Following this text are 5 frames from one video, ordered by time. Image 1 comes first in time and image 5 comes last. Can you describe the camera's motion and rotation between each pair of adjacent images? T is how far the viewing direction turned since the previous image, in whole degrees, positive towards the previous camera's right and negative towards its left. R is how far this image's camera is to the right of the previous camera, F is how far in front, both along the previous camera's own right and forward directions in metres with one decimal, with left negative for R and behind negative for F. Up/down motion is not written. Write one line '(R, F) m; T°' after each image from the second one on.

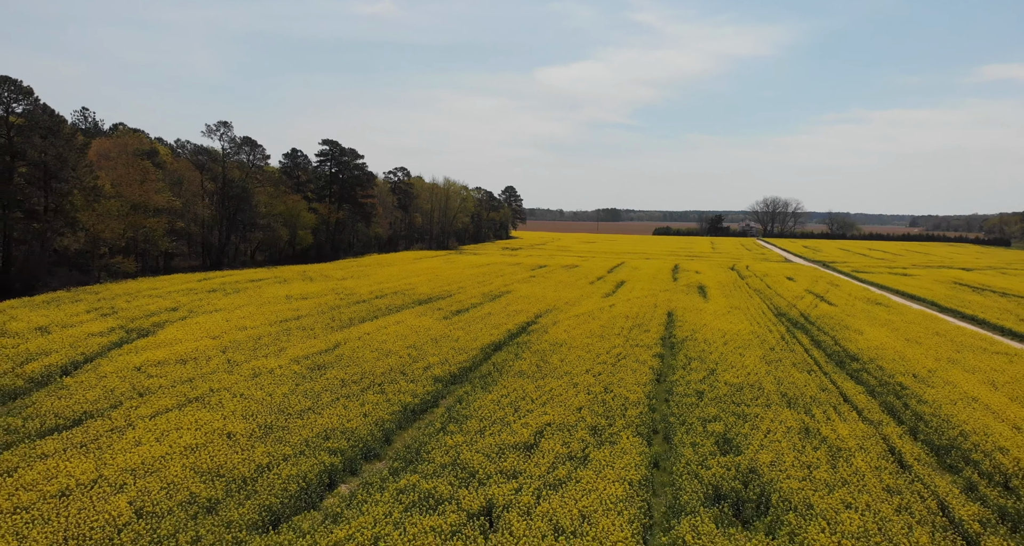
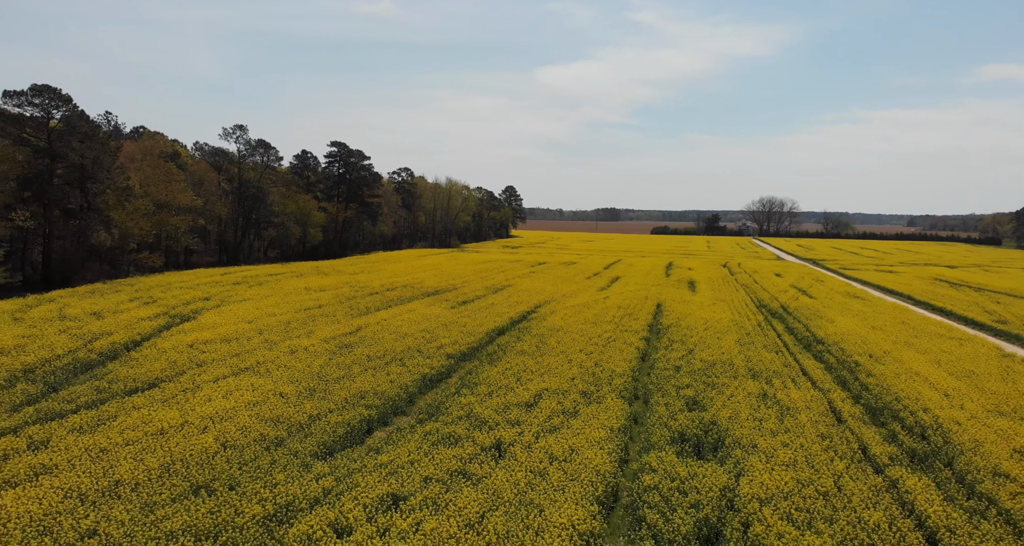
(-0.1, -2.8) m; 0°
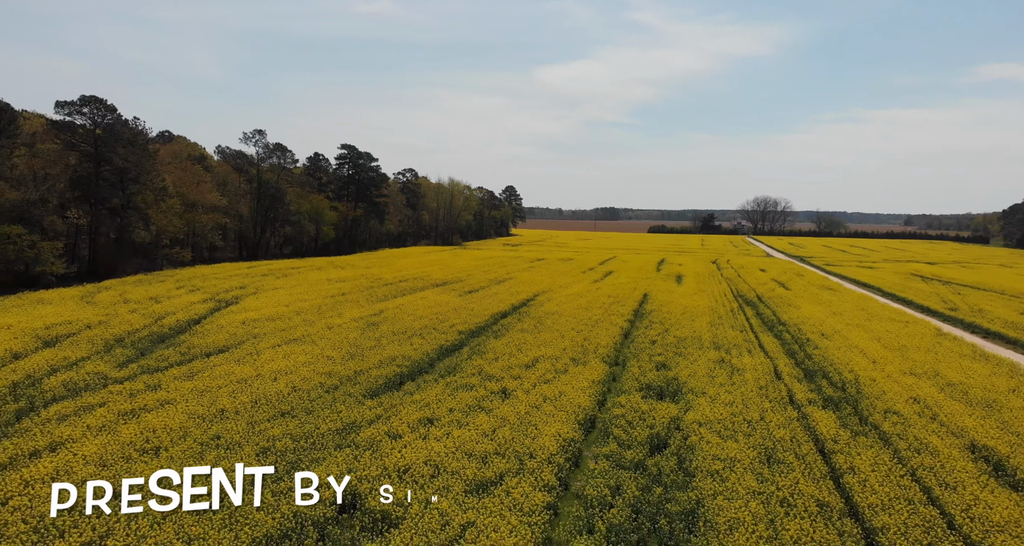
(-0.1, -3.9) m; 0°
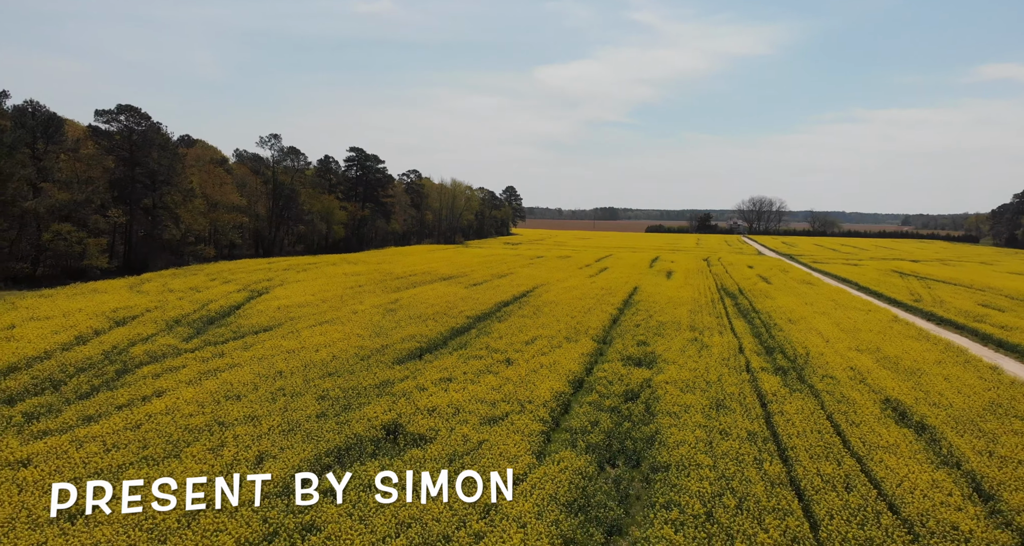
(-0.1, -3.5) m; 0°
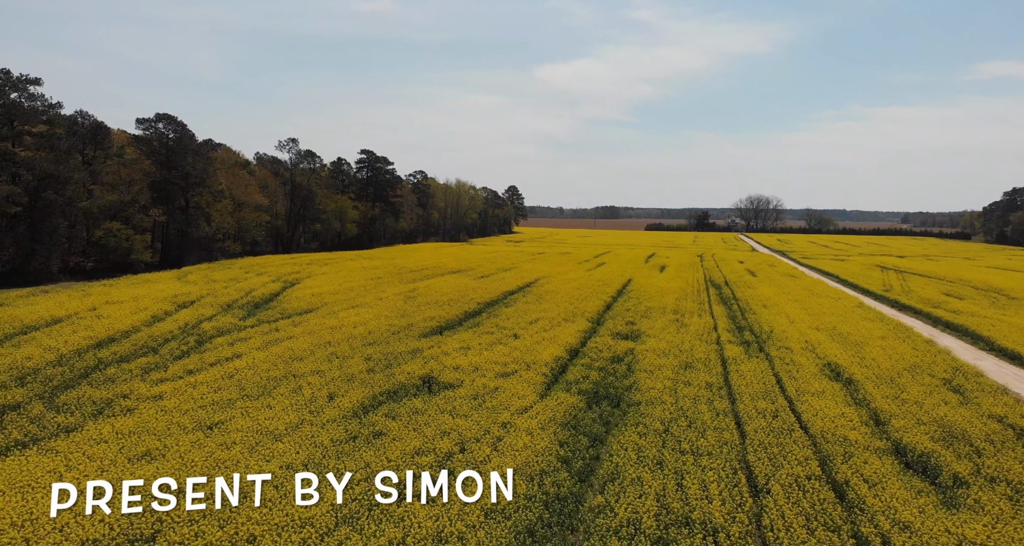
(-0.2, -4.0) m; 0°
